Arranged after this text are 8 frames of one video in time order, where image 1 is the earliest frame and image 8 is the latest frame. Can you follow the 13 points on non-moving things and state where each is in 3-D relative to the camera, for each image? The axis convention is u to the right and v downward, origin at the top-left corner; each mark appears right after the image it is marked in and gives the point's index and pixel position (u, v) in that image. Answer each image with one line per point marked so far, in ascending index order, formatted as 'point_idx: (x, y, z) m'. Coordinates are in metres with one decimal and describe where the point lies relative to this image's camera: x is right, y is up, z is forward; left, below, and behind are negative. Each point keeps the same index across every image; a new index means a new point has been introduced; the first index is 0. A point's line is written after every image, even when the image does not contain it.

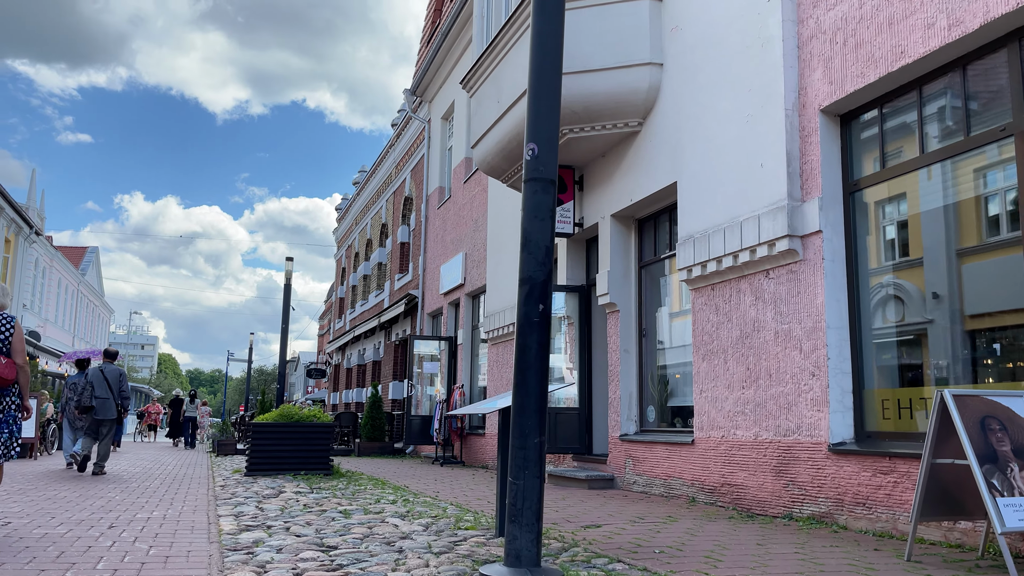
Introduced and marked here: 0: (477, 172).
0: (-0.7, +2.4, +16.5) m
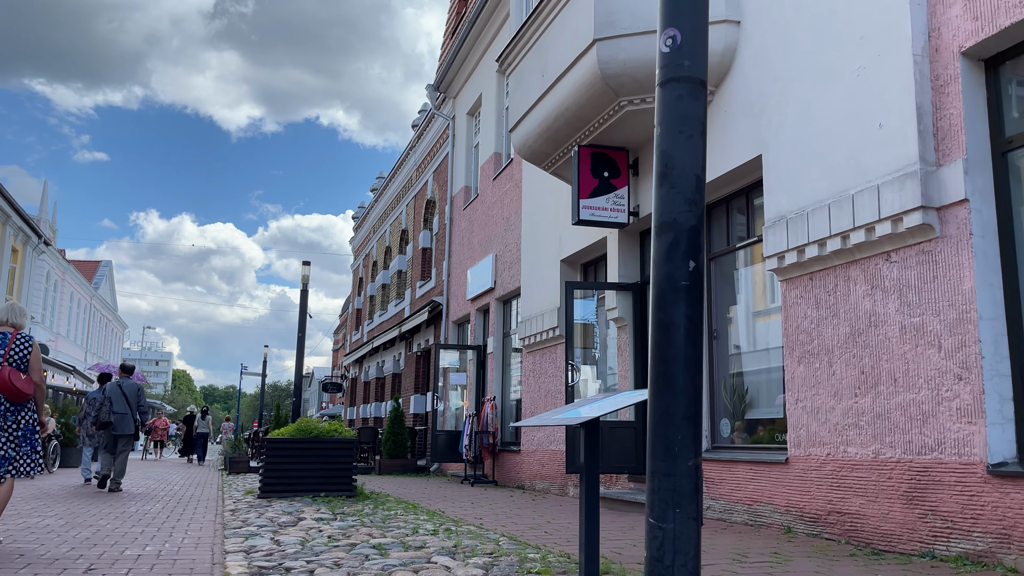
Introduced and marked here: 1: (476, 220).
0: (0.0, +2.3, +15.2) m
1: (-0.8, +1.5, +17.4) m
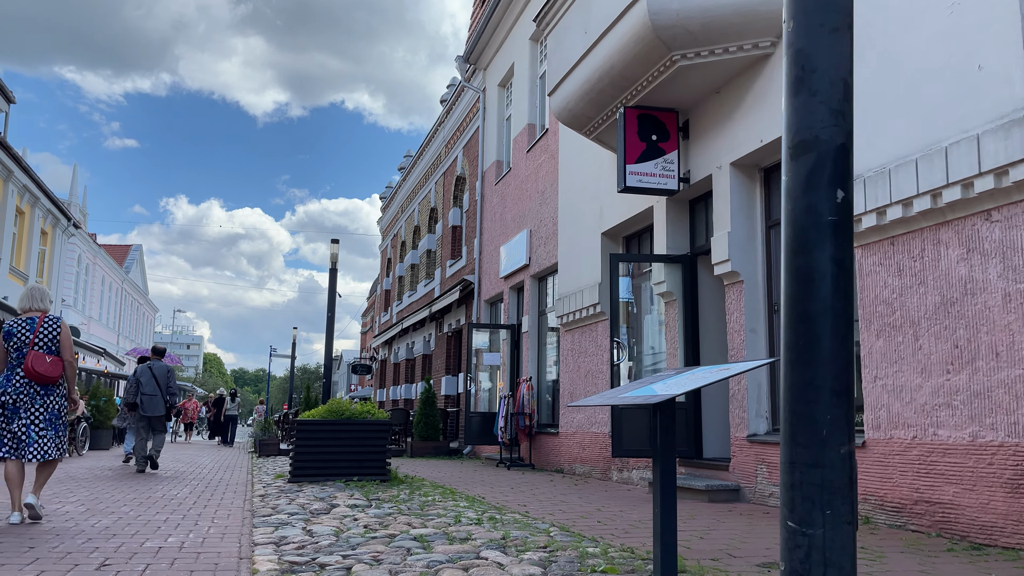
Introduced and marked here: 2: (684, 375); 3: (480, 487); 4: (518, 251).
0: (+0.6, +2.7, +14.6) m
1: (-0.1, +1.9, +16.8) m
2: (+0.9, -0.4, +4.1) m
3: (-0.4, -2.4, +9.7) m
4: (+0.1, +0.7, +15.6) m
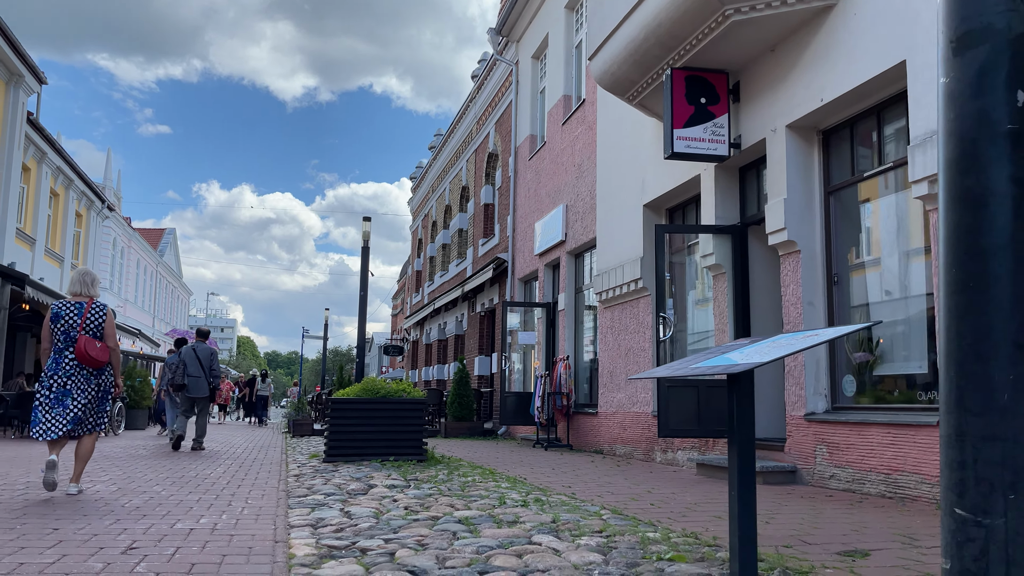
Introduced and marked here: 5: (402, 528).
0: (+1.2, +3.1, +14.1) m
1: (+0.6, +2.4, +16.3) m
2: (+1.2, -0.3, +3.7) m
3: (+0.1, -2.1, +9.4) m
4: (+0.8, +1.1, +15.2) m
5: (-0.6, -1.4, +4.8) m
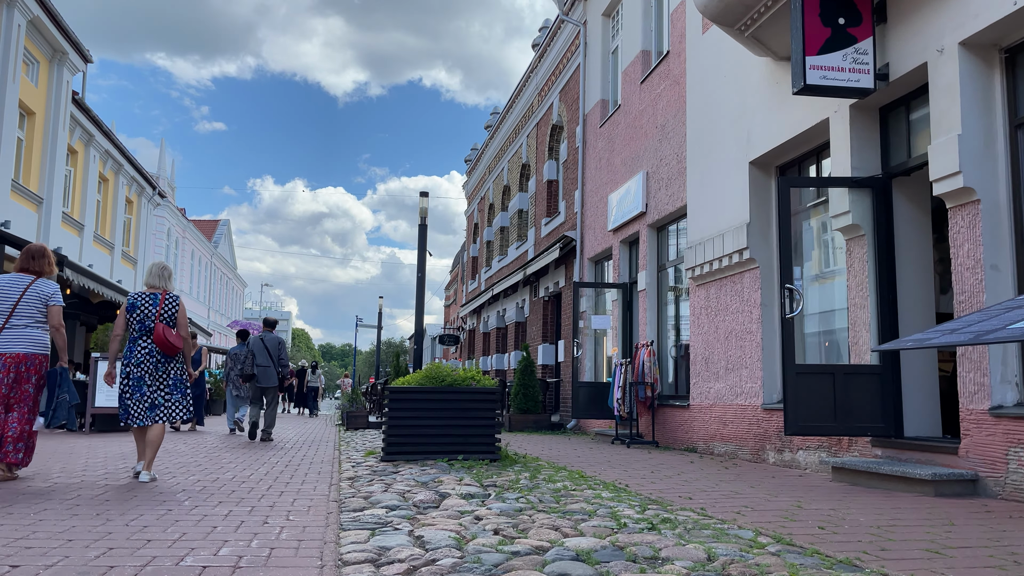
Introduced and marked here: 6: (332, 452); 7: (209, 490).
0: (+2.4, +3.5, +12.5) m
1: (+1.9, +2.8, +14.8) m
2: (+1.7, 0.0, +2.2) m
3: (+1.0, -1.8, +7.9) m
4: (+2.0, +1.5, +13.6) m
5: (0.0, -1.2, +3.3) m
6: (-2.4, -2.1, +10.5) m
7: (-2.5, -1.6, +6.6) m
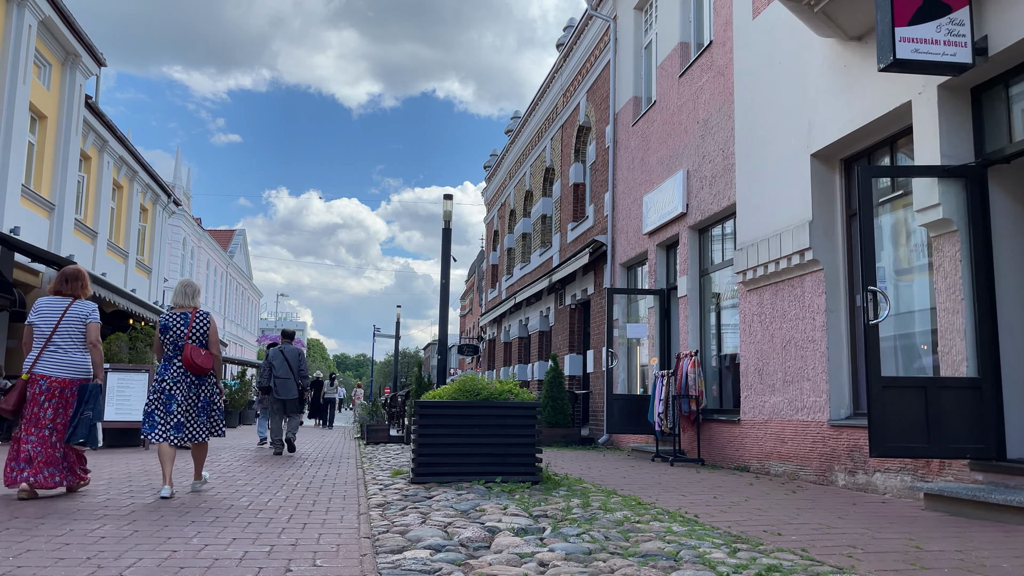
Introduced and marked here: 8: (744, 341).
0: (+2.8, +3.4, +11.7) m
1: (+2.4, +2.7, +14.0) m
2: (+2.0, 0.0, +1.3) m
3: (+1.4, -1.8, +7.1) m
4: (+2.5, +1.4, +12.8) m
5: (+0.3, -1.1, +2.5) m
6: (-1.9, -2.2, +9.7) m
7: (-2.1, -1.7, +5.9) m
8: (+3.0, -0.7, +10.3) m
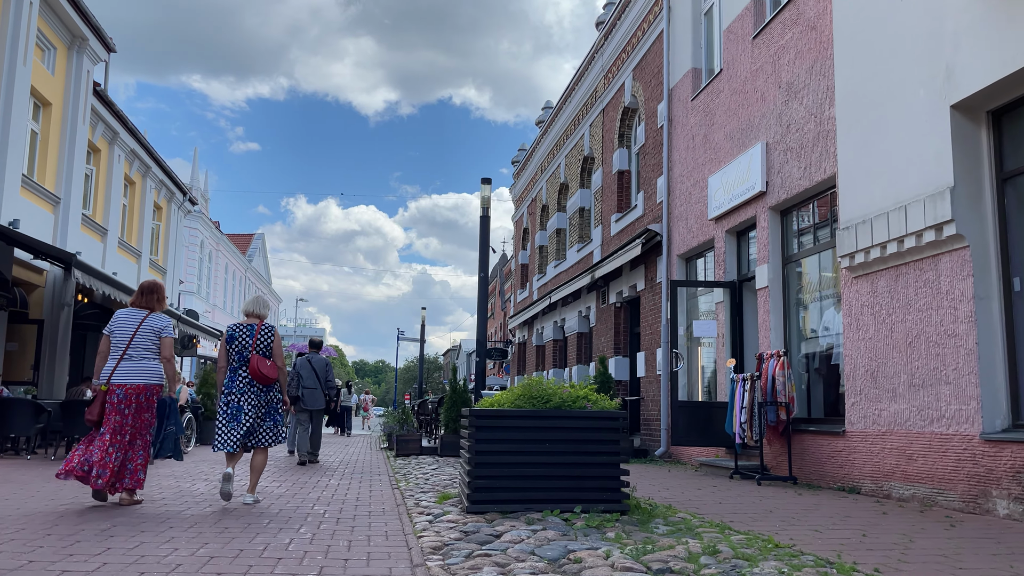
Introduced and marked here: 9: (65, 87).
0: (+3.5, +3.6, +10.1) m
1: (+3.2, +2.8, +12.4) m
2: (+2.5, +0.3, -0.3) m
3: (+2.0, -1.7, +5.5) m
4: (+3.2, +1.5, +11.2) m
5: (+0.8, -0.9, +0.9) m
6: (-1.2, -2.1, +8.2) m
7: (-1.6, -1.5, +4.3) m
8: (+3.6, -0.5, +8.7) m
9: (-10.5, +4.7, +18.9) m
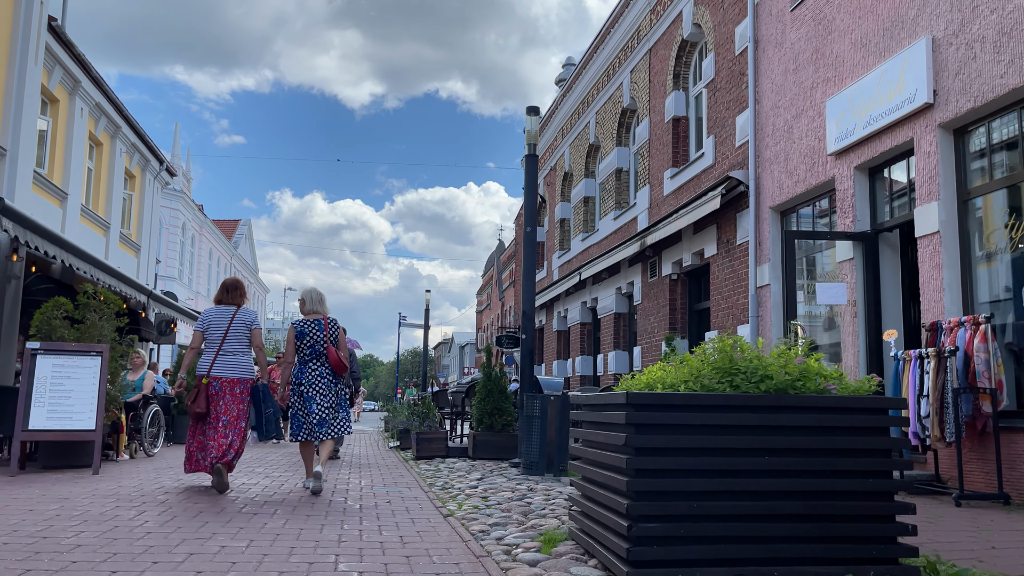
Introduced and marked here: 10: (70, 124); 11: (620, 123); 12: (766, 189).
0: (+4.3, +4.1, +7.3) m
1: (+3.9, +3.3, +9.6) m
2: (+3.4, +0.7, -3.0) m
3: (+2.8, -1.2, +2.7) m
4: (+4.0, +2.1, +8.4) m
5: (+1.7, -0.5, -1.9) m
6: (-0.5, -1.6, +5.3) m
7: (-0.7, -1.0, +1.5) m
8: (+4.4, 0.0, +5.9) m
9: (-9.9, +5.3, +15.8) m
10: (-10.4, +3.9, +19.0) m
11: (+2.4, +3.7, +18.1) m
12: (+3.5, +1.4, +11.1) m
